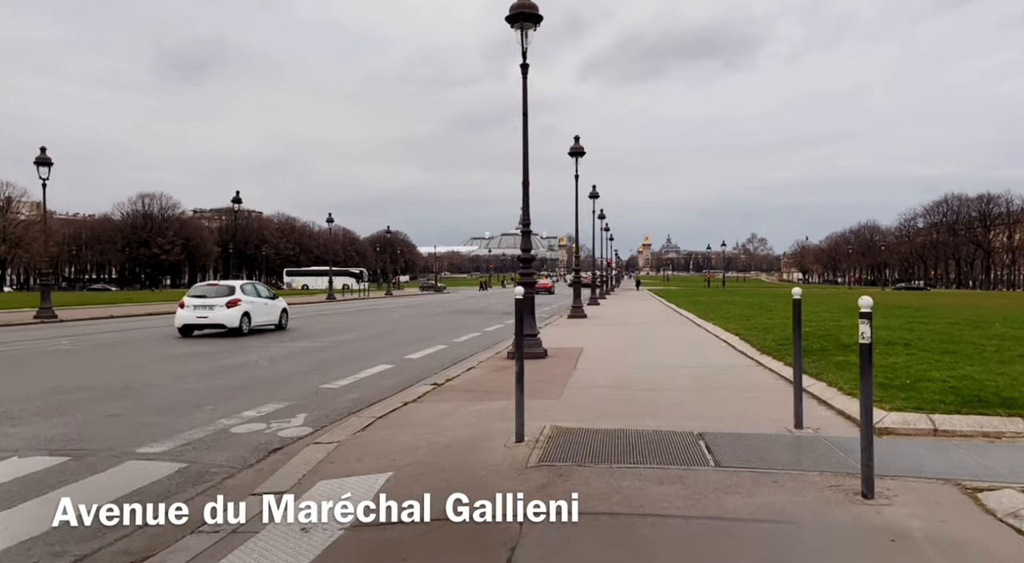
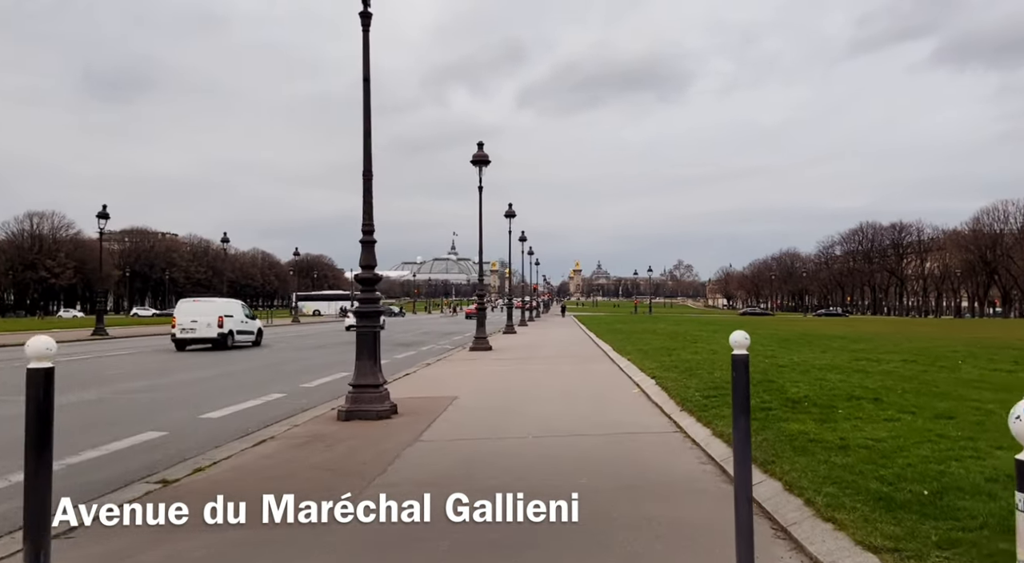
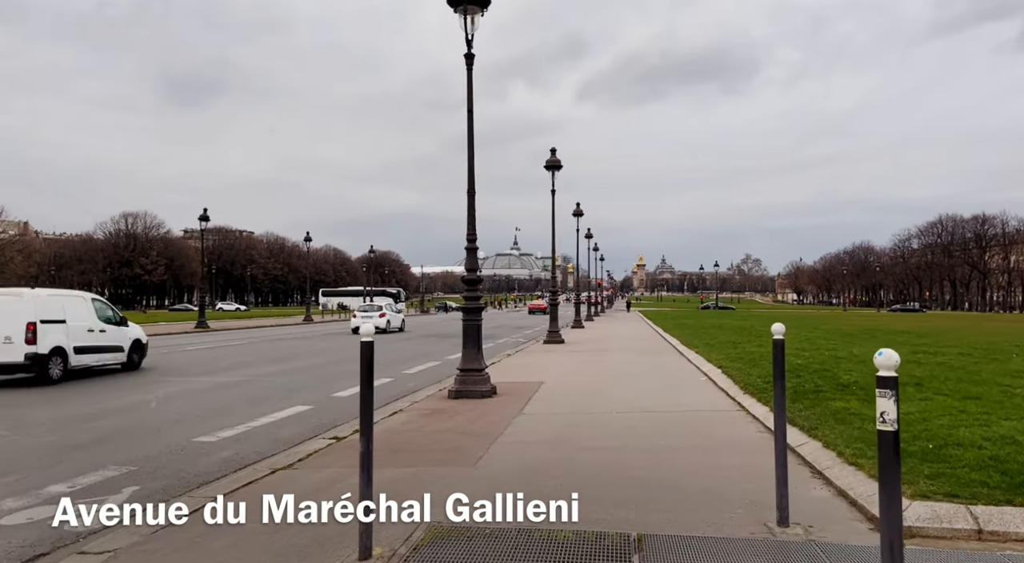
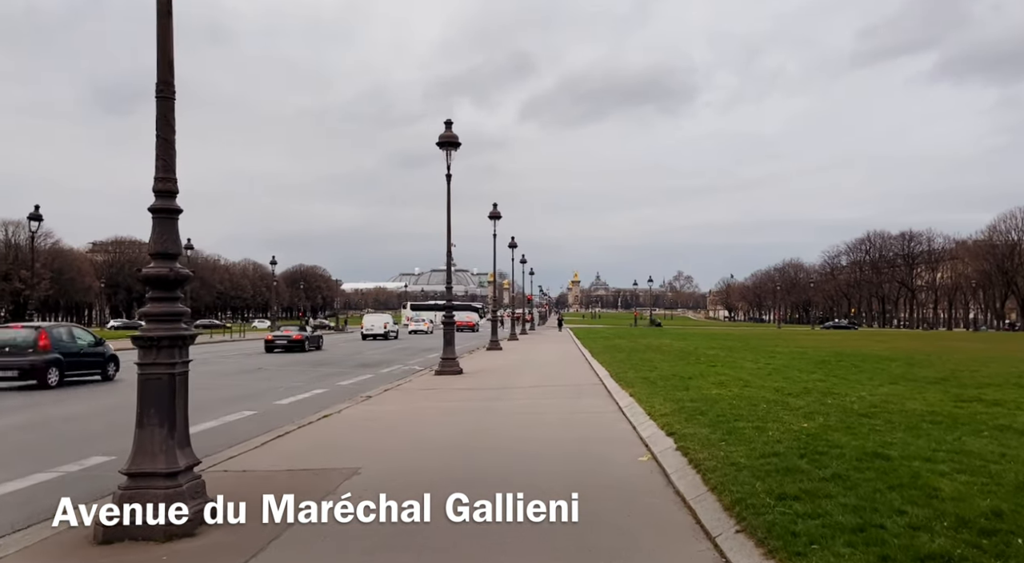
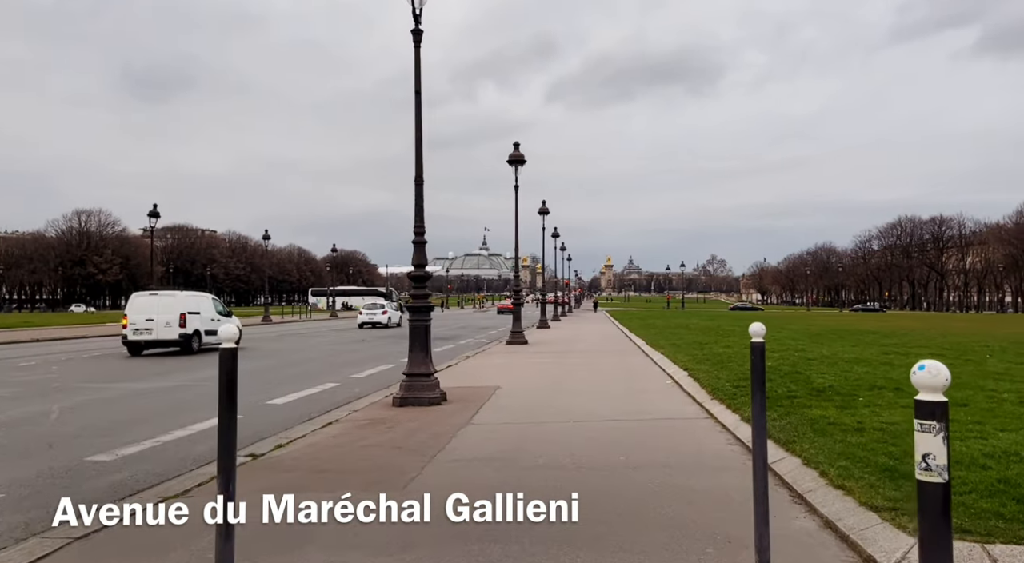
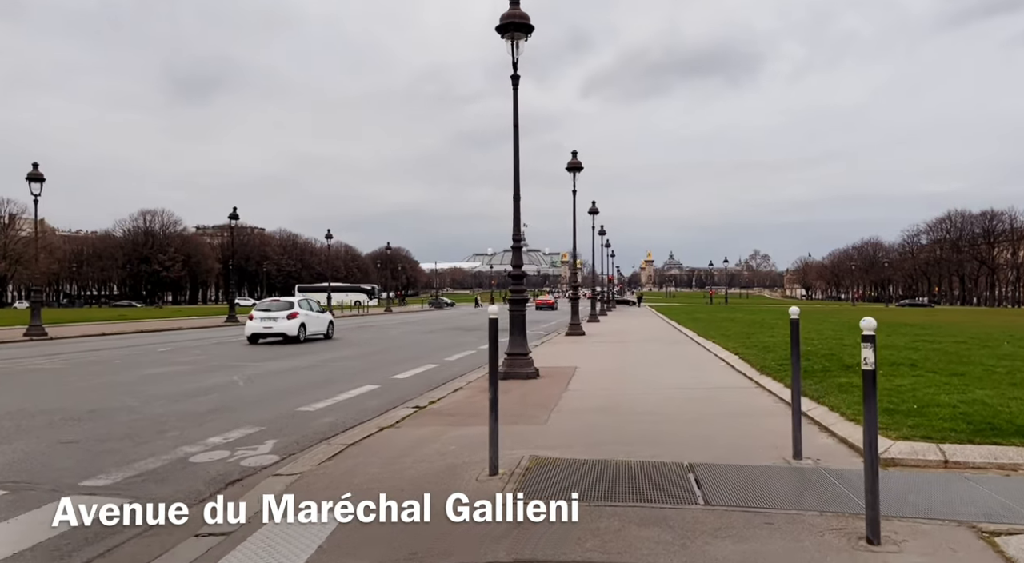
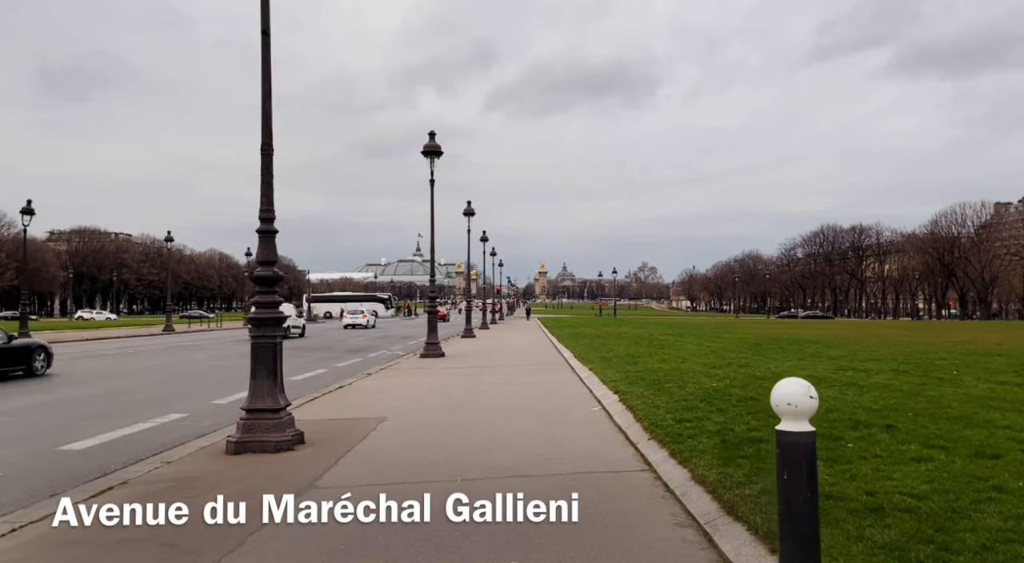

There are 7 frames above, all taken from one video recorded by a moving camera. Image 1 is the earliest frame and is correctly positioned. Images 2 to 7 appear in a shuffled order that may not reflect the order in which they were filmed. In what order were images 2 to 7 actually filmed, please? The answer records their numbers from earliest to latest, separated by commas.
6, 3, 5, 2, 7, 4
